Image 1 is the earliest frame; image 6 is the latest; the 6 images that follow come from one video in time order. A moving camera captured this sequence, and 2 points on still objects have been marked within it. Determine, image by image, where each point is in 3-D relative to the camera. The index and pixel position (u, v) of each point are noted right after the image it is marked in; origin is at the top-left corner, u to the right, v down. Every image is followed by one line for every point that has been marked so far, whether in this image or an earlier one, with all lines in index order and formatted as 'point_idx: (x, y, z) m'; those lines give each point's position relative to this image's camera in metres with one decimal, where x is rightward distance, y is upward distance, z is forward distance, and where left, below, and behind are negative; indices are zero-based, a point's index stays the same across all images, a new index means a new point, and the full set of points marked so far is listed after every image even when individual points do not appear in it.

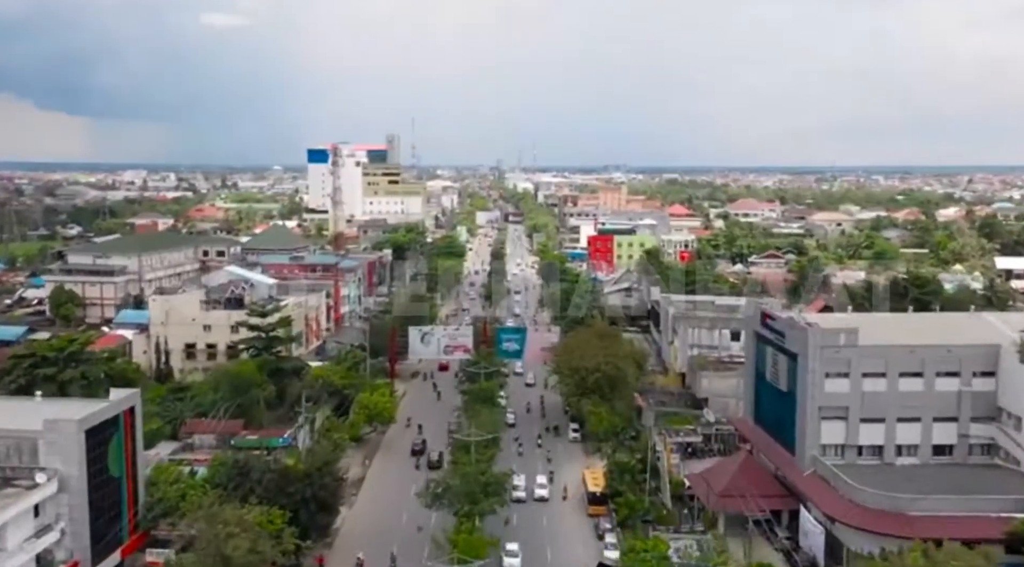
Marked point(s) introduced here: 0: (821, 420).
0: (+7.1, -3.1, +19.1) m
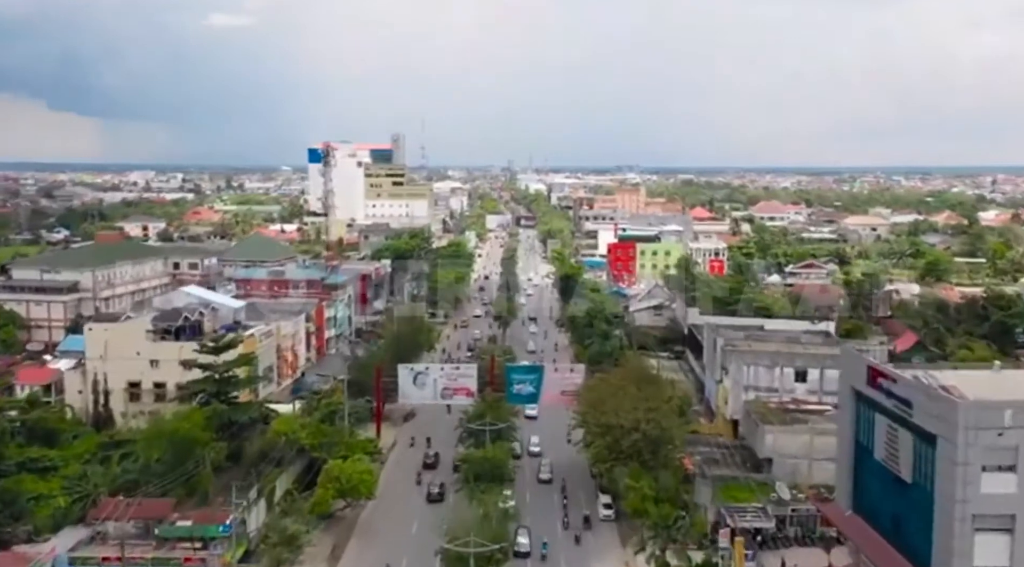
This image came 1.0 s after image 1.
0: (+7.3, -3.9, +13.2) m
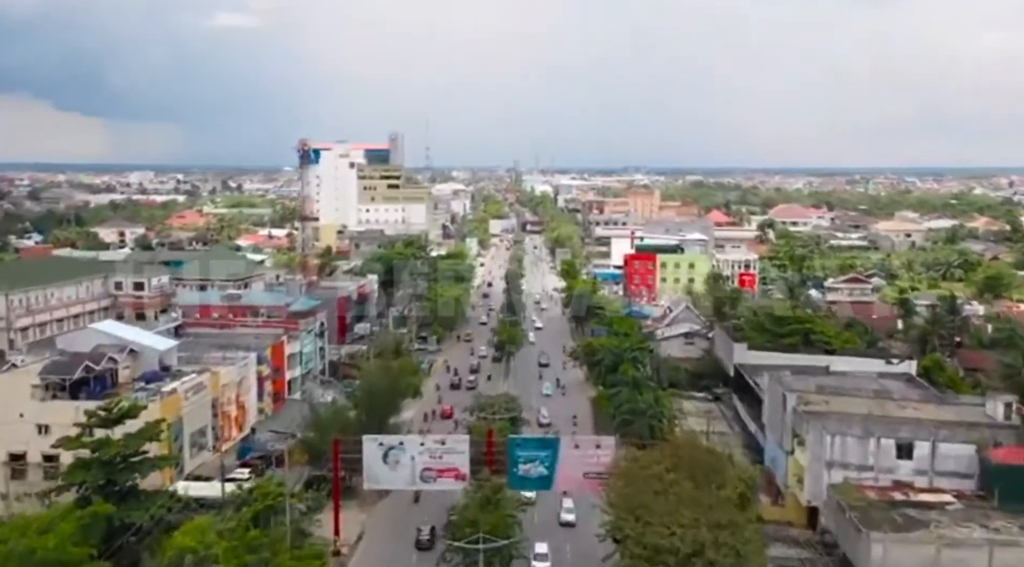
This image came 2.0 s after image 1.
0: (+7.3, -4.9, +6.7) m
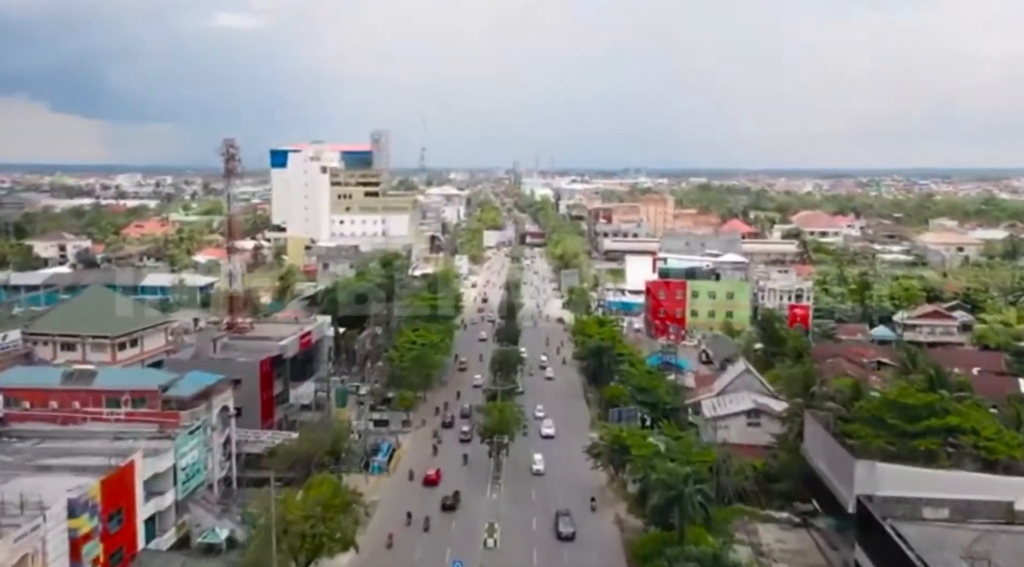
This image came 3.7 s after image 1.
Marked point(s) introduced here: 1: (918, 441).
0: (+7.1, -6.6, -3.5) m
1: (+9.6, -3.7, +19.8) m
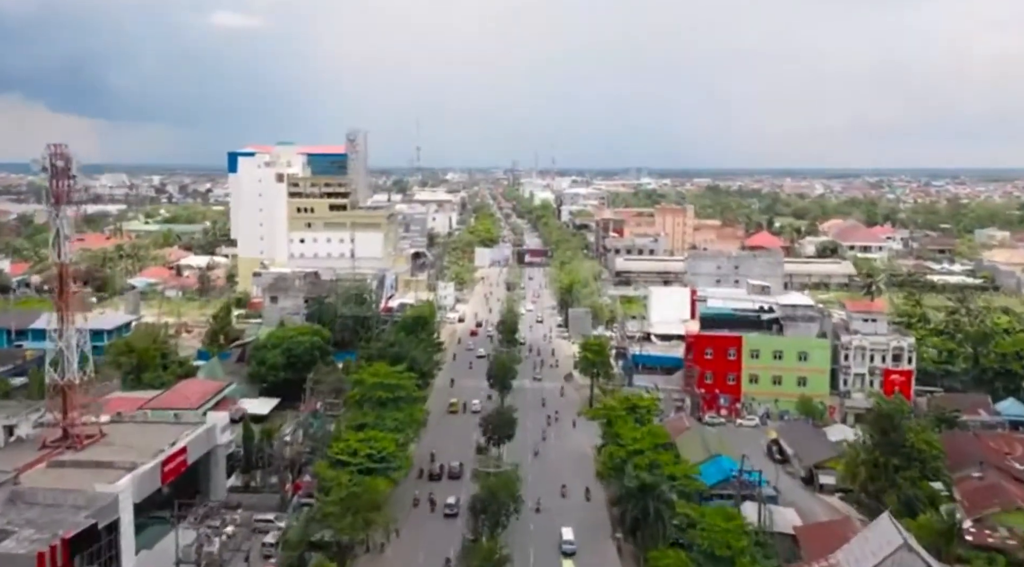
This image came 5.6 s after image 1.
0: (+6.9, -8.8, -14.9) m
1: (+9.3, -5.8, +8.4) m
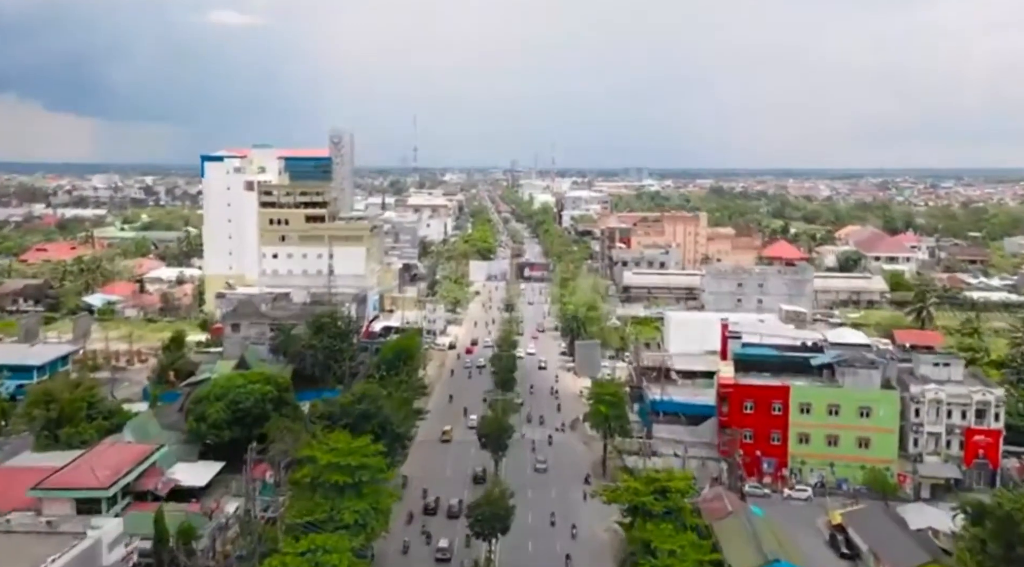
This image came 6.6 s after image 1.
0: (+6.9, -10.0, -20.7) m
1: (+9.2, -7.0, +2.6) m
